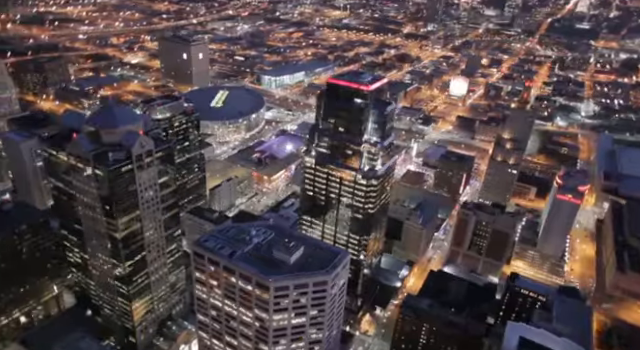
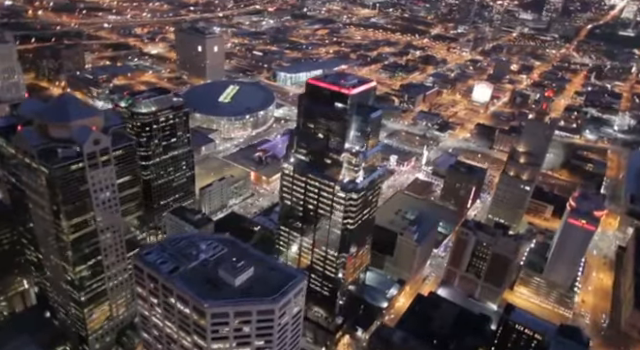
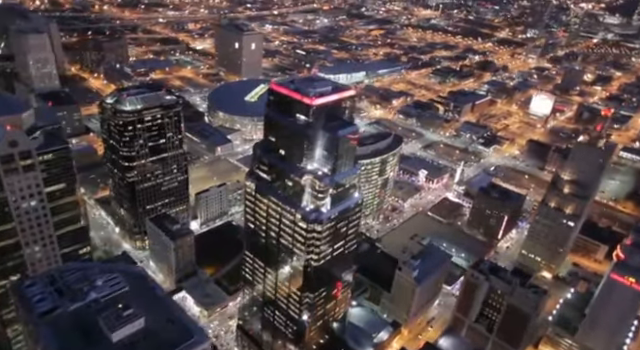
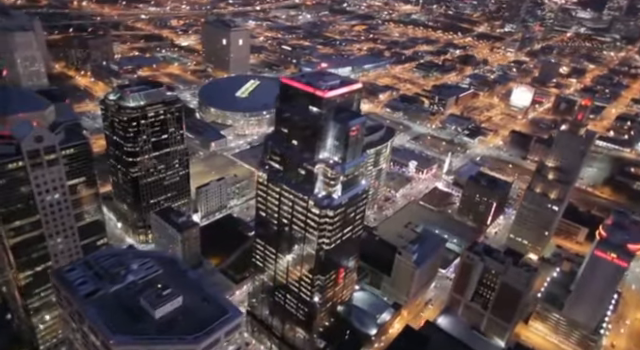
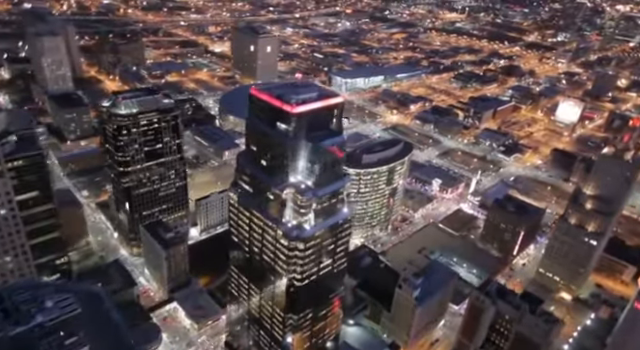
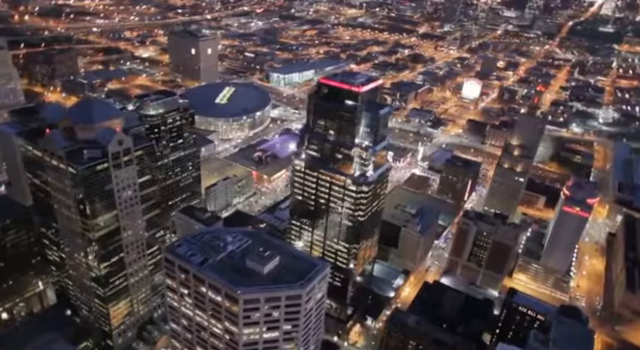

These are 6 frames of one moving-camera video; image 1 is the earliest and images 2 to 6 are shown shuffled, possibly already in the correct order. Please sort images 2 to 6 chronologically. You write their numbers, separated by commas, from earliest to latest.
6, 2, 4, 3, 5
